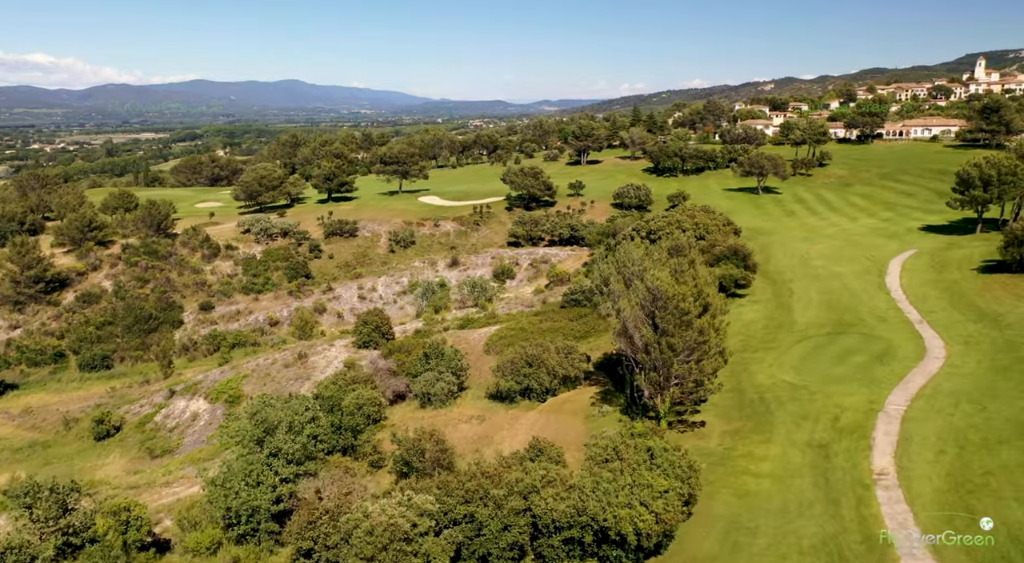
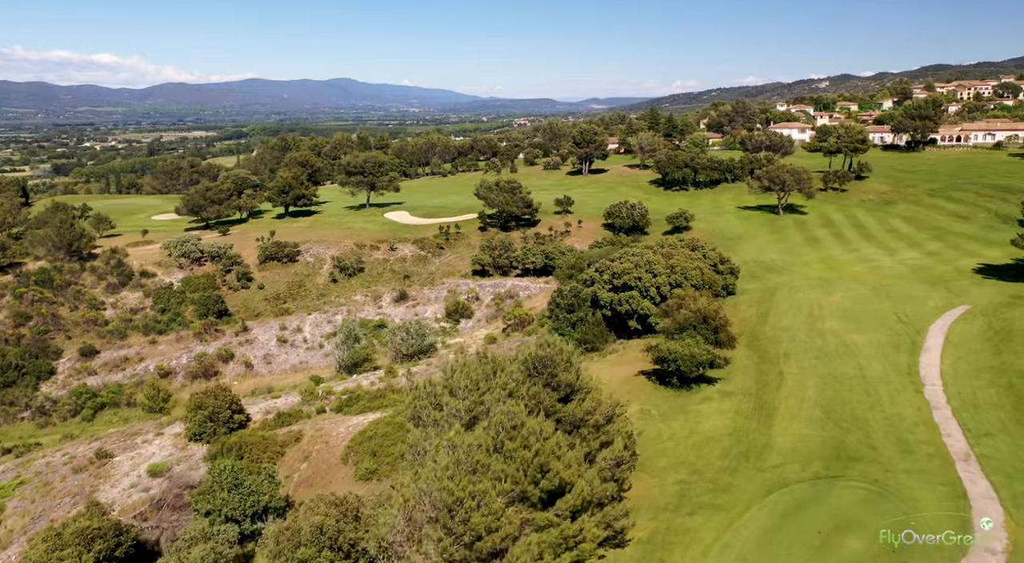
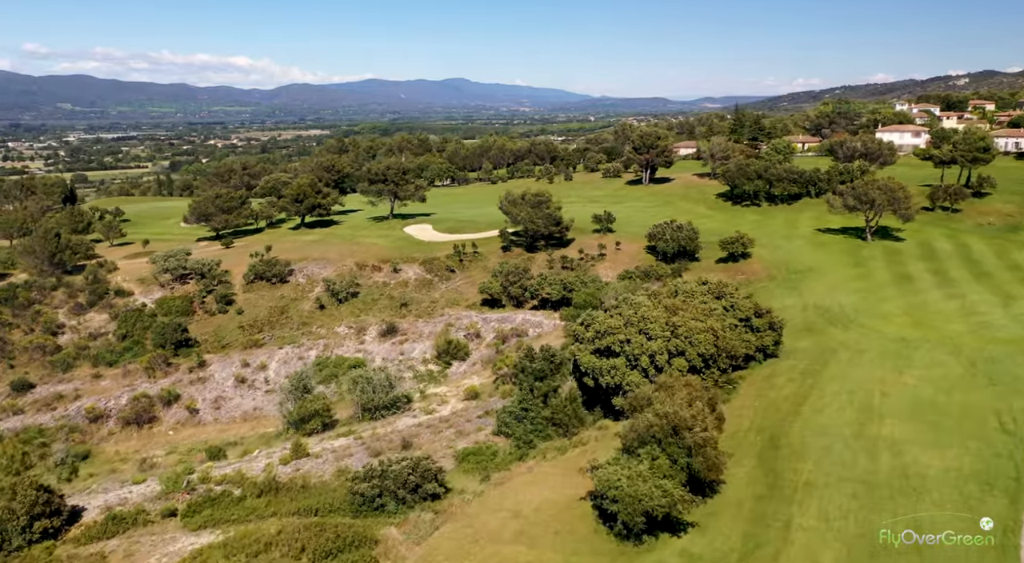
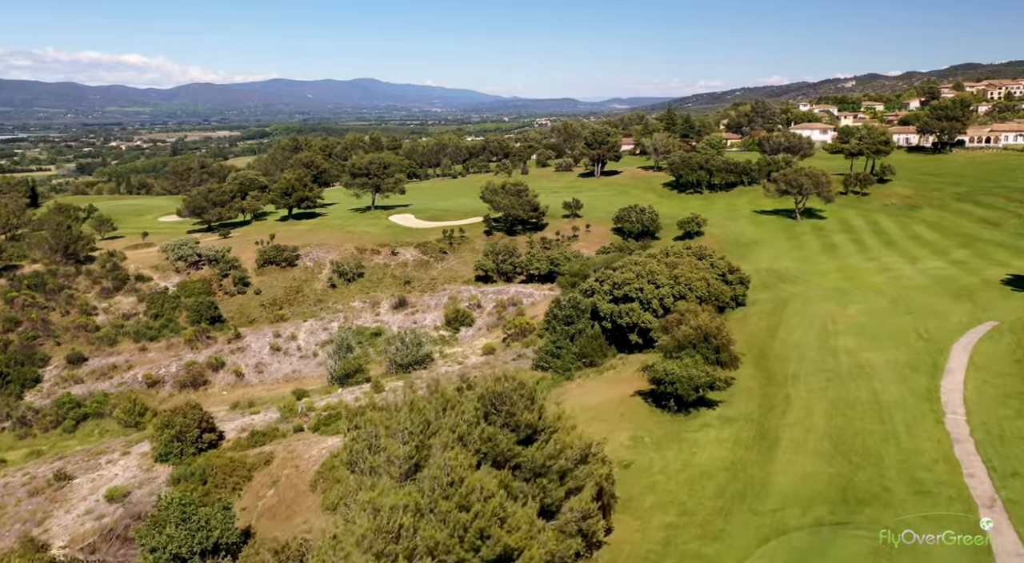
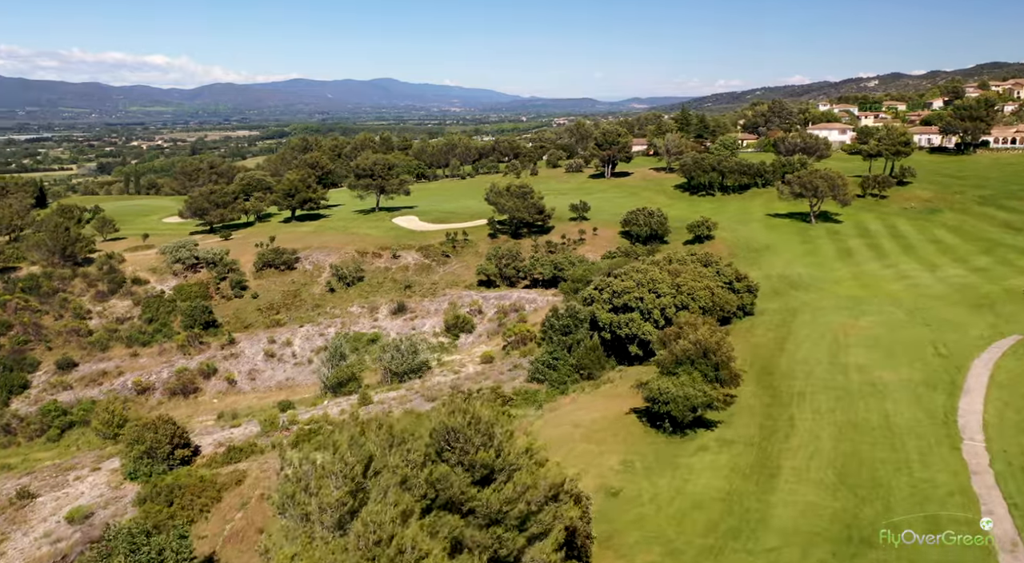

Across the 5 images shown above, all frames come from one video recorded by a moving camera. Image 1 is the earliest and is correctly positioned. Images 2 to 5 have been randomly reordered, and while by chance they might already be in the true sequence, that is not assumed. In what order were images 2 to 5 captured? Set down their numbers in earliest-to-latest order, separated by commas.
2, 4, 5, 3
